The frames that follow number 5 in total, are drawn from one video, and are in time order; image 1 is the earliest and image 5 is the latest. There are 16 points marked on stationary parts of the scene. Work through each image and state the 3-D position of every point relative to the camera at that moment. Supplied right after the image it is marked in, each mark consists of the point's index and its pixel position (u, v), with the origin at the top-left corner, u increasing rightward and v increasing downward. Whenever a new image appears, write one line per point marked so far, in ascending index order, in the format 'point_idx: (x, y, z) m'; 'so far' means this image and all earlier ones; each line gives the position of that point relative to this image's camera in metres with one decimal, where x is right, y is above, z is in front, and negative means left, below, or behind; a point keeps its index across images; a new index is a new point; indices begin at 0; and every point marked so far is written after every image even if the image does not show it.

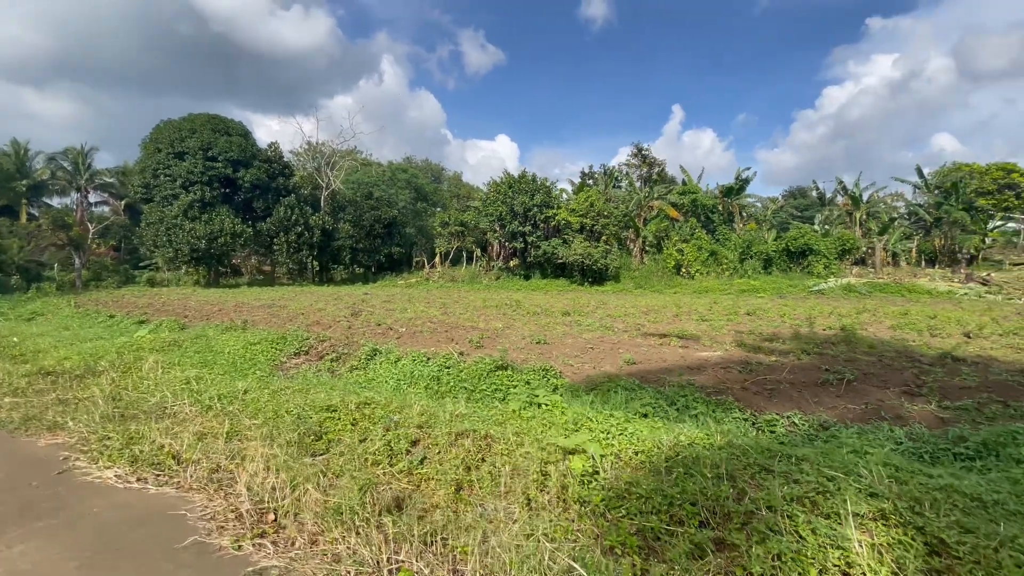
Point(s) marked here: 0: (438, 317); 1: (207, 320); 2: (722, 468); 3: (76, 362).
0: (-2.0, -0.8, +13.3) m
1: (-7.7, -0.8, +12.2) m
2: (+1.3, -1.1, +2.9) m
3: (-6.4, -1.1, +7.1) m
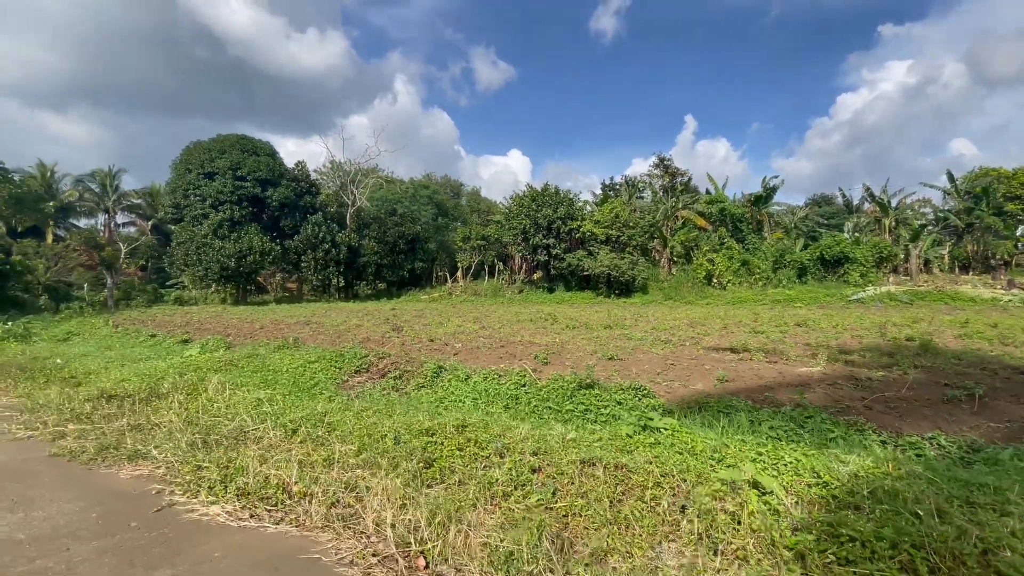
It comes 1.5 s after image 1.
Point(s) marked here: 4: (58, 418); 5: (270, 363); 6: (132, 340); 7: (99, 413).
0: (-0.8, -1.2, +13.0) m
1: (-6.6, -1.3, +12.1) m
2: (+2.2, -1.1, +2.5) m
3: (-5.4, -1.4, +6.9) m
4: (-5.1, -1.5, +5.4) m
5: (-4.2, -1.3, +8.4) m
6: (-10.6, -1.5, +13.4) m
7: (-4.6, -1.4, +5.4) m
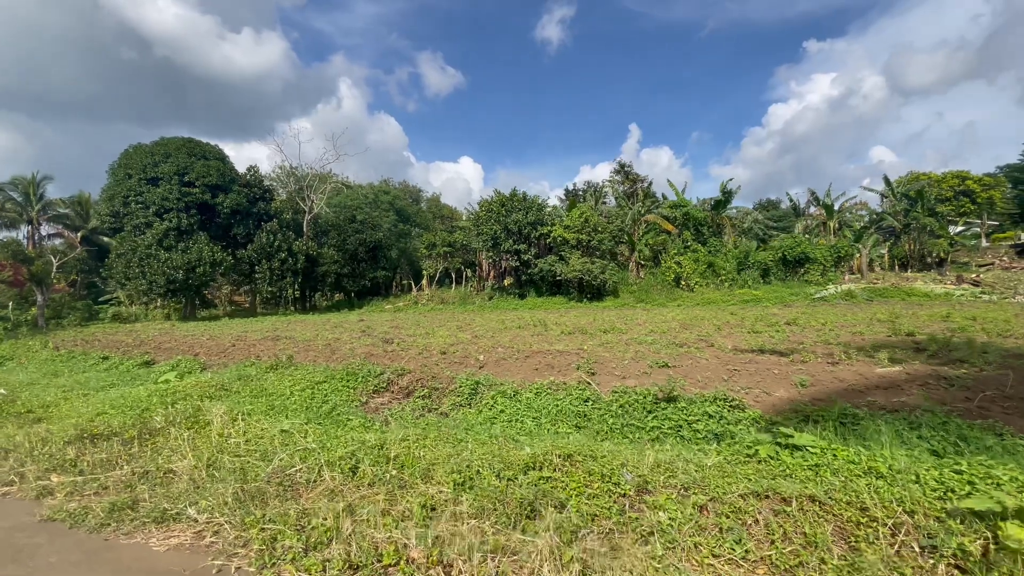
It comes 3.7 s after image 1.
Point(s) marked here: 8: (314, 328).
0: (-0.8, -1.3, +12.3) m
1: (-6.4, -1.5, +10.8) m
2: (+3.2, -1.1, +2.1) m
3: (-4.7, -1.6, +5.8) m
4: (-4.3, -1.6, +4.3) m
5: (-3.7, -1.5, +7.3) m
6: (-10.6, -1.9, +11.8) m
7: (-3.8, -1.6, +4.4) m
8: (-8.1, -1.6, +19.7) m
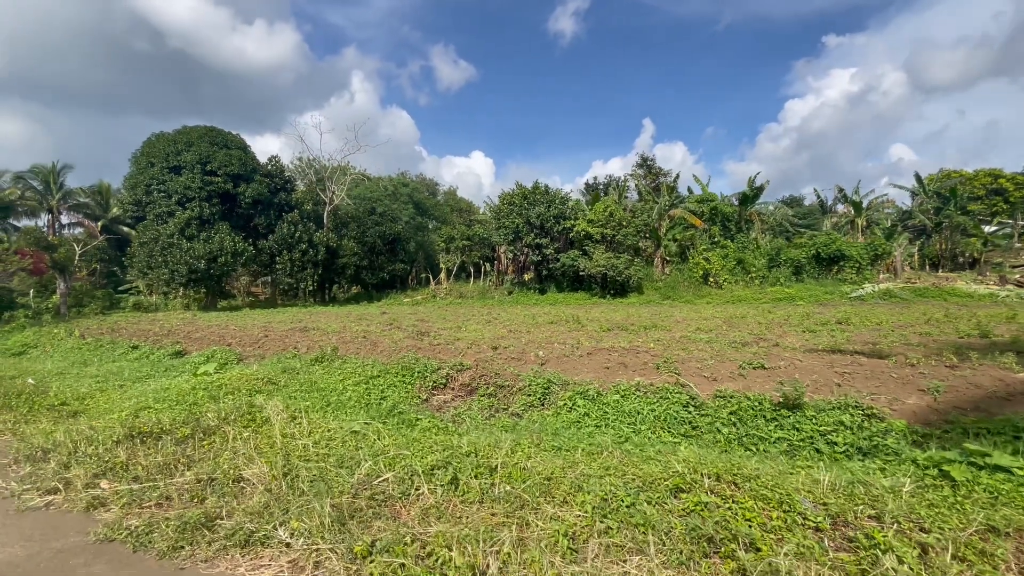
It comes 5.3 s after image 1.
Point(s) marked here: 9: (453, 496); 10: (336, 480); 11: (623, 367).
0: (+0.3, -1.2, +11.7) m
1: (-5.4, -1.3, +10.4) m
2: (+4.0, -1.0, +1.5) m
3: (-3.8, -1.4, +5.3) m
4: (-3.4, -1.5, +3.8) m
5: (-2.7, -1.3, +6.8) m
6: (-9.5, -1.6, +11.4) m
7: (-2.9, -1.4, +3.9) m
8: (-6.9, -1.3, +19.2) m
9: (-0.4, -1.4, +3.2) m
10: (-1.3, -1.4, +3.5) m
11: (+1.5, -1.1, +6.4) m
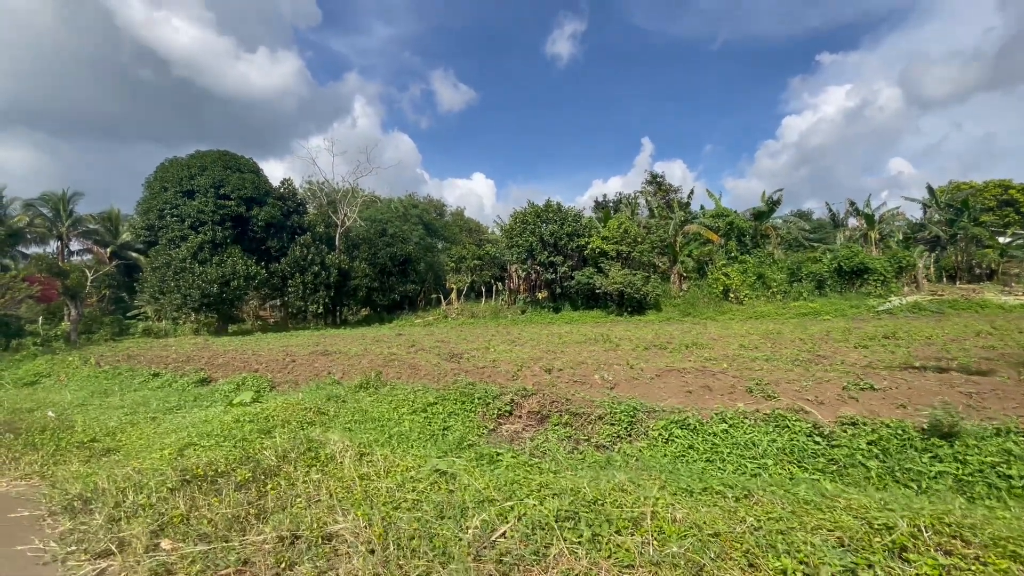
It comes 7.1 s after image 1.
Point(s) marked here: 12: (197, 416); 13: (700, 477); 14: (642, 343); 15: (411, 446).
0: (+1.2, -1.6, +11.2) m
1: (-4.5, -1.8, +9.8) m
2: (+4.9, -1.0, +0.9) m
3: (-2.9, -1.6, +4.7) m
4: (-2.5, -1.6, +3.2) m
5: (-1.8, -1.6, +6.3) m
6: (-8.6, -2.1, +10.9) m
7: (-2.1, -1.6, +3.3) m
8: (-5.9, -2.1, +18.7) m
9: (+0.5, -1.5, +2.6) m
10: (-0.4, -1.5, +2.9) m
11: (+2.4, -1.3, +5.9) m
12: (-4.4, -1.8, +6.7) m
13: (+1.5, -1.5, +3.8) m
14: (+4.0, -1.6, +14.5) m
15: (-1.0, -1.6, +5.0) m
